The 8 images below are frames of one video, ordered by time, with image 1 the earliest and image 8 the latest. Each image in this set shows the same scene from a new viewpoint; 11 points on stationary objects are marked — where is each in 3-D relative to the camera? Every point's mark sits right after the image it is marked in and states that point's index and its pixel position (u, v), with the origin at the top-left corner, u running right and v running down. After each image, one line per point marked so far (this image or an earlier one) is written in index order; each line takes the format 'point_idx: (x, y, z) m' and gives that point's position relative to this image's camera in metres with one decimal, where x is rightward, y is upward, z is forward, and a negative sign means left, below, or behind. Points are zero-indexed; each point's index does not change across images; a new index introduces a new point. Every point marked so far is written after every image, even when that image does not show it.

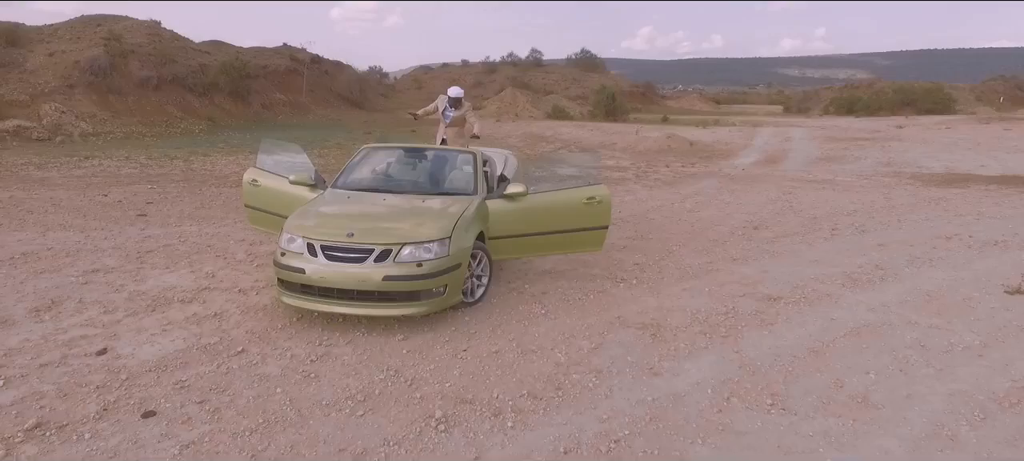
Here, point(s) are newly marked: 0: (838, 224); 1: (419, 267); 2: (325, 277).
0: (+4.9, +0.1, +9.3) m
1: (-0.7, -0.3, +4.7) m
2: (-1.4, -0.4, +4.7) m
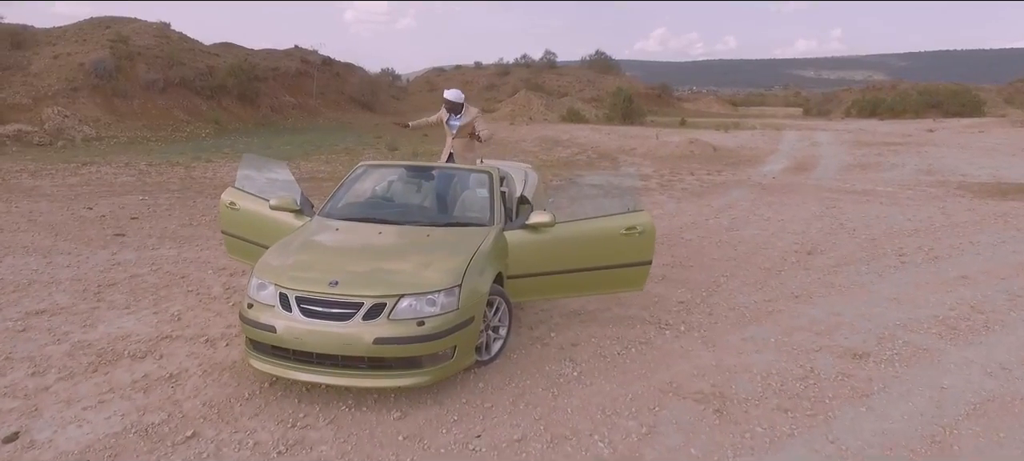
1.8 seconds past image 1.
0: (+5.2, -0.2, +8.2) m
1: (-0.5, -0.6, +3.7) m
2: (-1.3, -0.6, +3.7) m
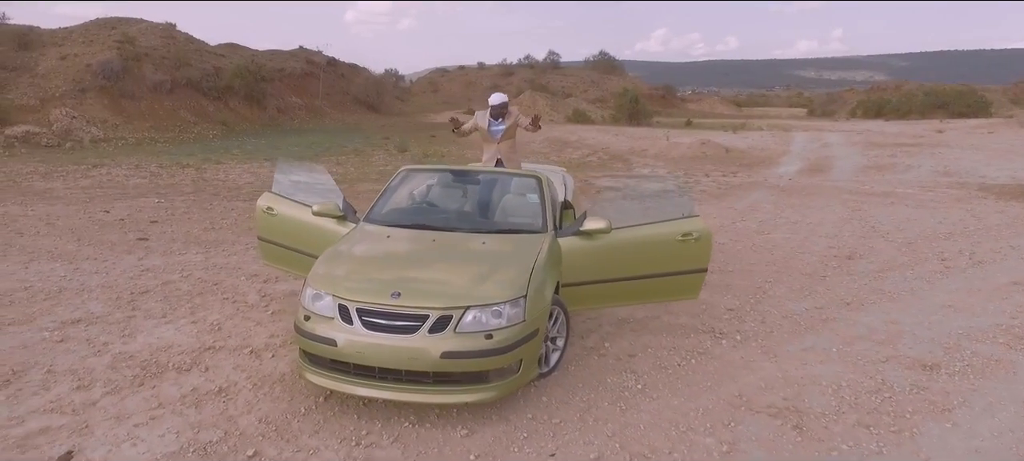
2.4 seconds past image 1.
0: (+5.6, -0.3, +8.0) m
1: (-0.1, -0.6, +3.5) m
2: (-0.8, -0.7, +3.5) m
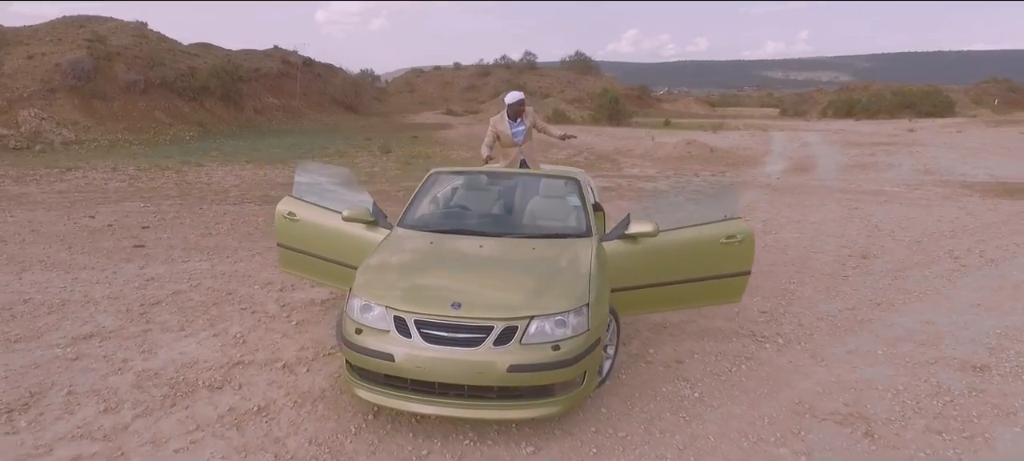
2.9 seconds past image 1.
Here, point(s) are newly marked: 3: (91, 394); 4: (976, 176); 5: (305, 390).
0: (+5.8, -0.3, +8.0) m
1: (+0.2, -0.7, +3.4) m
2: (-0.5, -0.7, +3.3) m
3: (-2.6, -1.0, +3.8) m
4: (+13.9, +1.6, +18.4) m
5: (-1.3, -1.0, +4.0) m
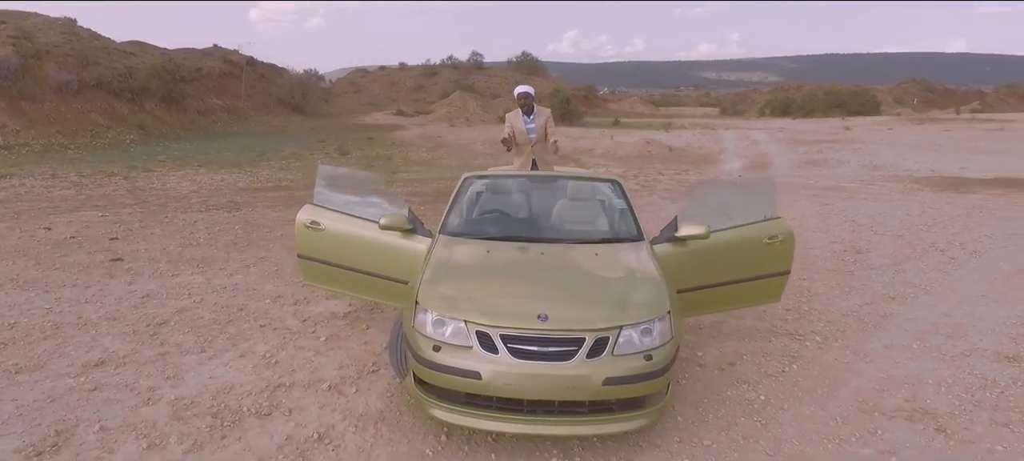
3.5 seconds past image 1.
0: (+5.8, -0.2, +8.4) m
1: (+0.7, -0.7, +3.2) m
2: (0.0, -0.8, +3.1) m
3: (-2.1, -1.1, +3.4) m
4: (+12.9, +1.9, +19.5) m
5: (-0.9, -1.1, +3.7) m
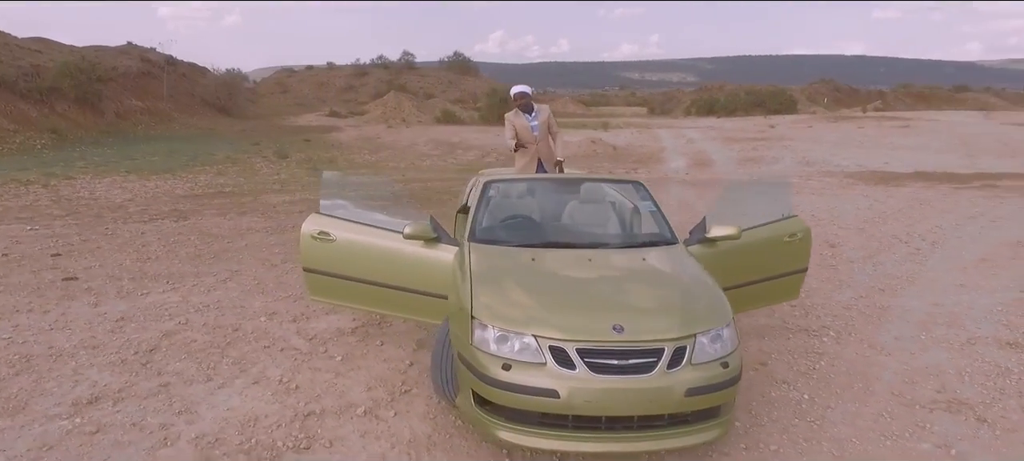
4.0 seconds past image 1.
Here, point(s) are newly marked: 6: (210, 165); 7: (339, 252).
0: (+5.5, -0.1, +8.8) m
1: (+1.1, -0.7, +3.2) m
2: (+0.4, -0.8, +3.0) m
3: (-1.8, -1.2, +3.0) m
4: (+11.3, +2.2, +20.6) m
5: (-0.6, -1.2, +3.4) m
6: (-9.6, +2.1, +19.6) m
7: (-1.3, -0.2, +4.5) m
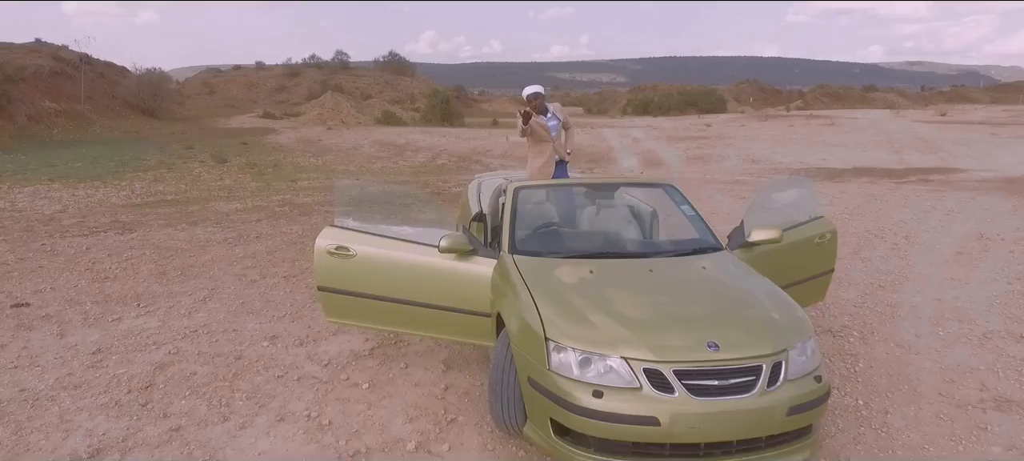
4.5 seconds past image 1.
0: (+5.3, 0.0, +9.1) m
1: (+1.5, -0.7, +3.0) m
2: (+0.8, -0.9, +2.7) m
3: (-1.3, -1.3, +2.5) m
4: (+9.8, +2.4, +21.4) m
5: (-0.2, -1.2, +3.1) m
6: (-10.9, +1.7, +18.2) m
7: (-1.0, -0.3, +4.1) m
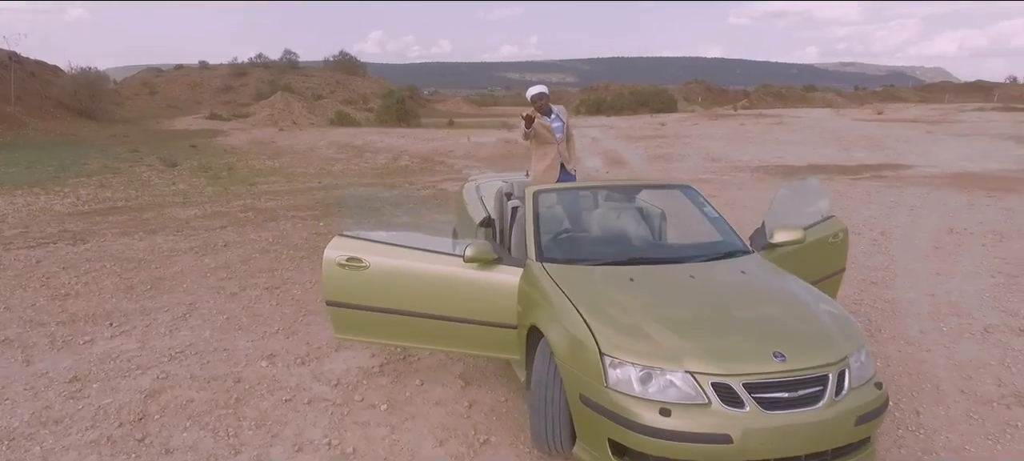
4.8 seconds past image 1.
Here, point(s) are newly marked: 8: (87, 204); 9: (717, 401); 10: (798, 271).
0: (+5.0, 0.0, +9.3) m
1: (+1.7, -0.8, +2.9) m
2: (+1.1, -0.9, +2.6) m
3: (-1.0, -1.4, +2.2) m
4: (+8.5, +2.5, +21.9) m
5: (+0.1, -1.3, +2.9) m
6: (-11.8, +1.5, +17.1) m
7: (-0.9, -0.3, +3.8) m
8: (-9.0, +0.6, +13.1) m
9: (+0.8, -0.7, +2.6) m
10: (+2.1, -0.3, +4.4) m
